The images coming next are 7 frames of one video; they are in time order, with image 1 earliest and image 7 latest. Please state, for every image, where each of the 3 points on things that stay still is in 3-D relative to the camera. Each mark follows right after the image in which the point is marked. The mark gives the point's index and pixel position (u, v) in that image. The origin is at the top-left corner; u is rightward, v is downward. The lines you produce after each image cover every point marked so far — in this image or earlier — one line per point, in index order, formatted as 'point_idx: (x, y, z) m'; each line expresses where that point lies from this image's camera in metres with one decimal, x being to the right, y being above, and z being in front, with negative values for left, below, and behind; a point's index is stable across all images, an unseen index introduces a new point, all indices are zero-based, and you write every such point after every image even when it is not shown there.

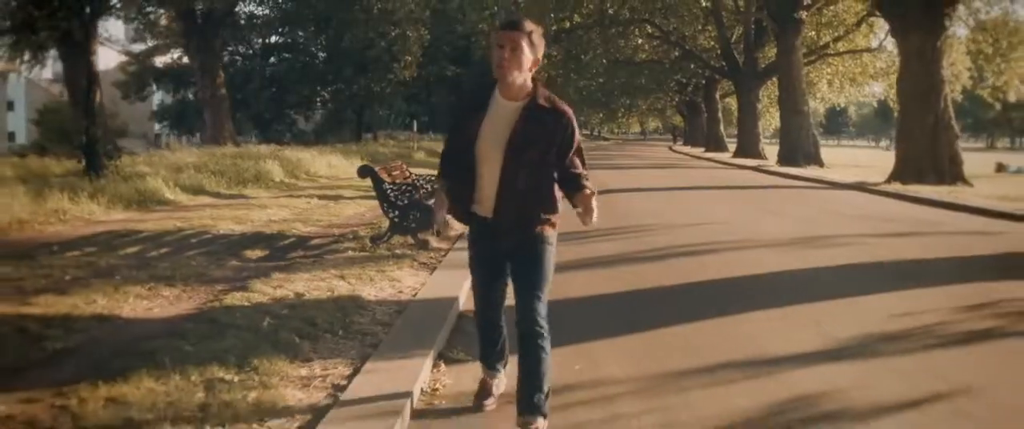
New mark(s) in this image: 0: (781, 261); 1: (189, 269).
0: (+2.2, -0.4, +11.3) m
1: (-2.4, -0.4, +10.3) m
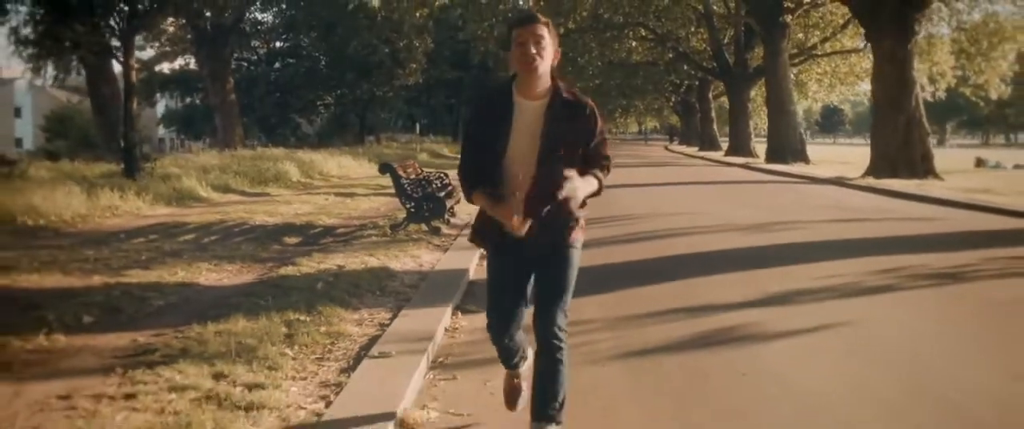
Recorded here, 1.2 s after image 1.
0: (+2.2, -0.3, +13.2) m
1: (-2.4, -0.3, +12.2) m
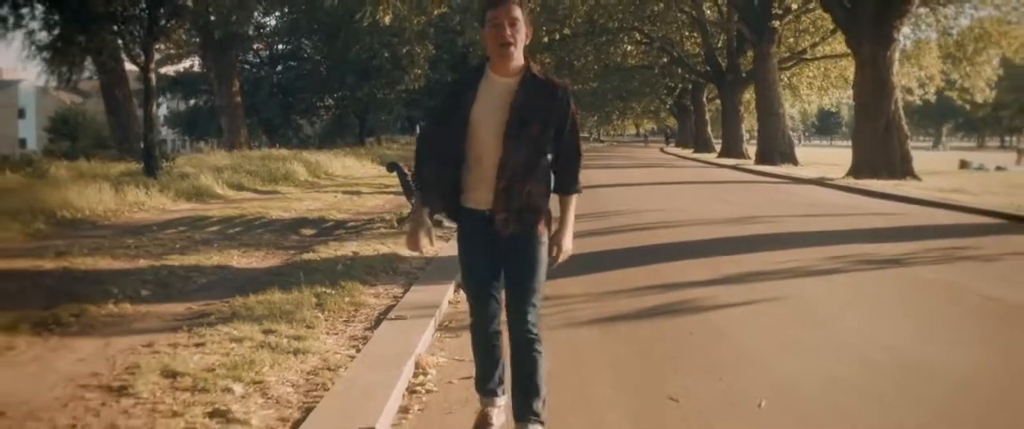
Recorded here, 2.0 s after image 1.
0: (+2.1, -0.2, +14.6) m
1: (-2.4, -0.2, +13.6) m
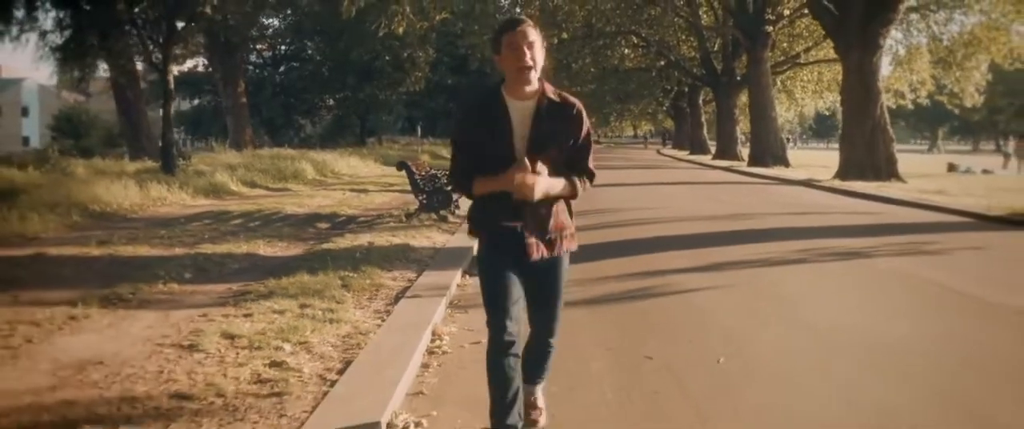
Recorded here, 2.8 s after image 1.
0: (+2.1, -0.2, +15.8) m
1: (-2.4, -0.2, +14.7) m
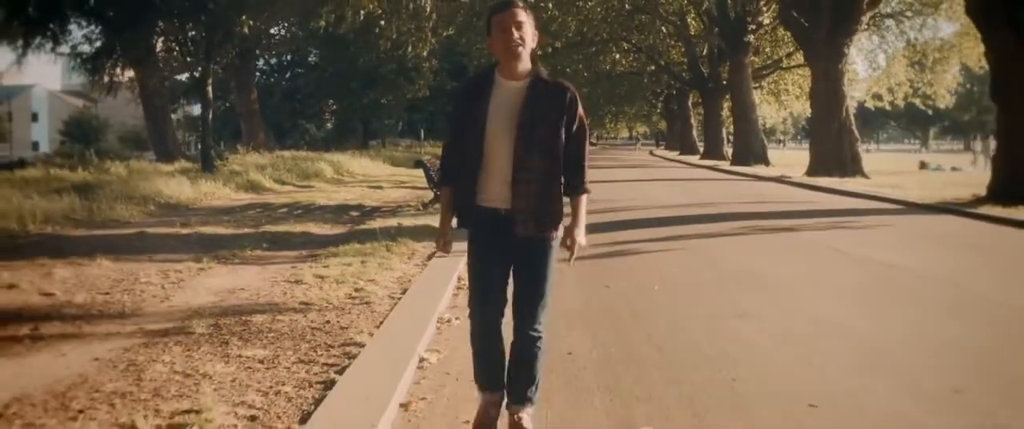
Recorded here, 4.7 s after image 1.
0: (+2.1, 0.0, +19.0) m
1: (-2.4, 0.0, +17.9) m
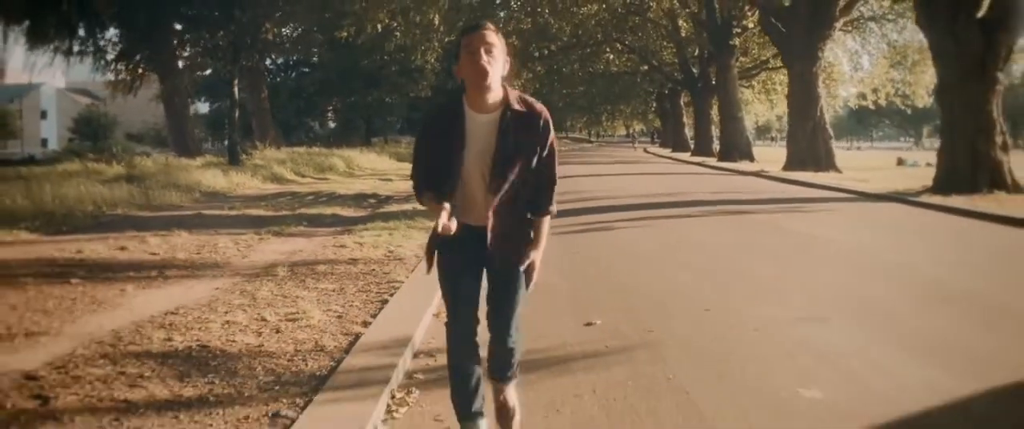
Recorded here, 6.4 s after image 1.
0: (+2.1, +0.2, +21.8) m
1: (-2.4, +0.2, +20.7) m
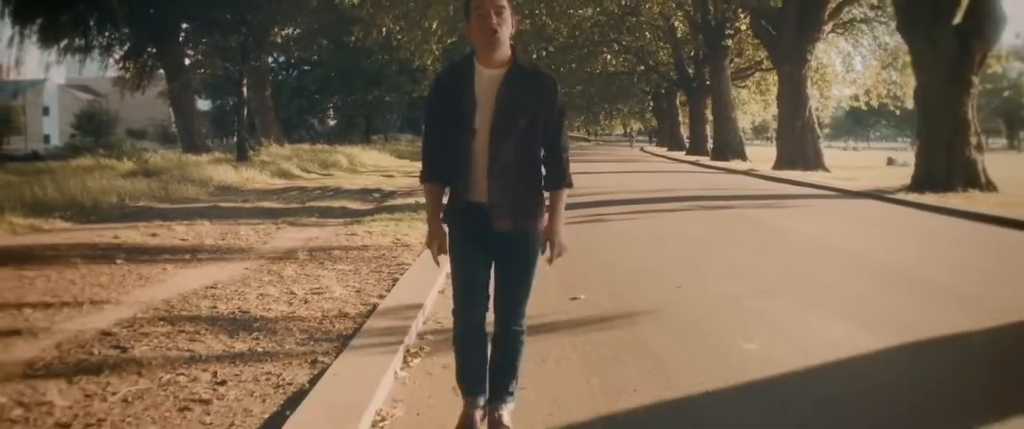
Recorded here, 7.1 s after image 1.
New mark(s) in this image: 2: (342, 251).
0: (+2.0, +0.3, +22.9) m
1: (-2.5, +0.3, +21.9) m
2: (-1.5, -0.3, +12.0) m
